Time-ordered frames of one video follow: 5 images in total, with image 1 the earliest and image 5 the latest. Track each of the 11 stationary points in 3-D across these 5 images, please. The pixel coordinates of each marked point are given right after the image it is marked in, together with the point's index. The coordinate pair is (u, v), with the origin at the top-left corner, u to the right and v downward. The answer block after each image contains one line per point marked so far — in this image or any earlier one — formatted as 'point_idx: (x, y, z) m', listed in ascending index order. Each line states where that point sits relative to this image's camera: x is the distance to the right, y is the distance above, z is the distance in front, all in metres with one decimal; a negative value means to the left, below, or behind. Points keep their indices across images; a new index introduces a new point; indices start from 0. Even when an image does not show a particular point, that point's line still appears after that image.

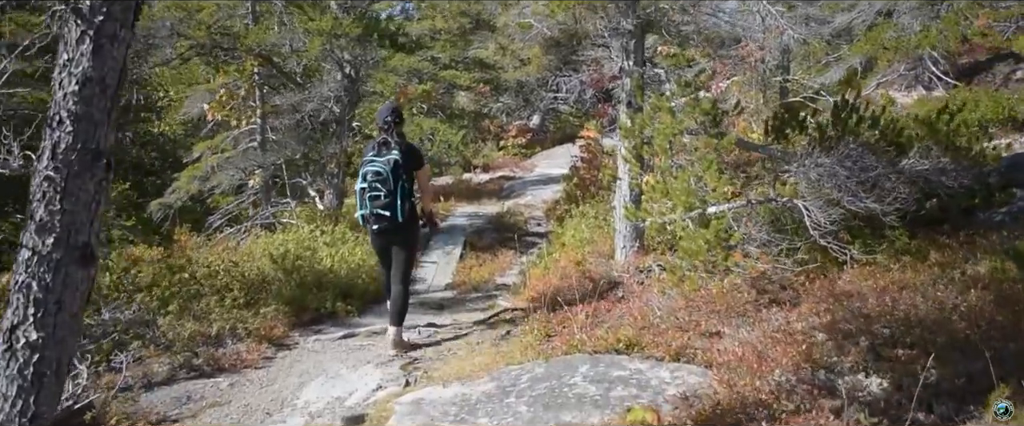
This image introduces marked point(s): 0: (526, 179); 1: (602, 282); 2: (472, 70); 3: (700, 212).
0: (+0.3, +0.7, +19.8) m
1: (+0.7, -0.5, +7.2) m
2: (-0.7, +2.6, +18.0) m
3: (+1.2, 0.0, +6.4) m
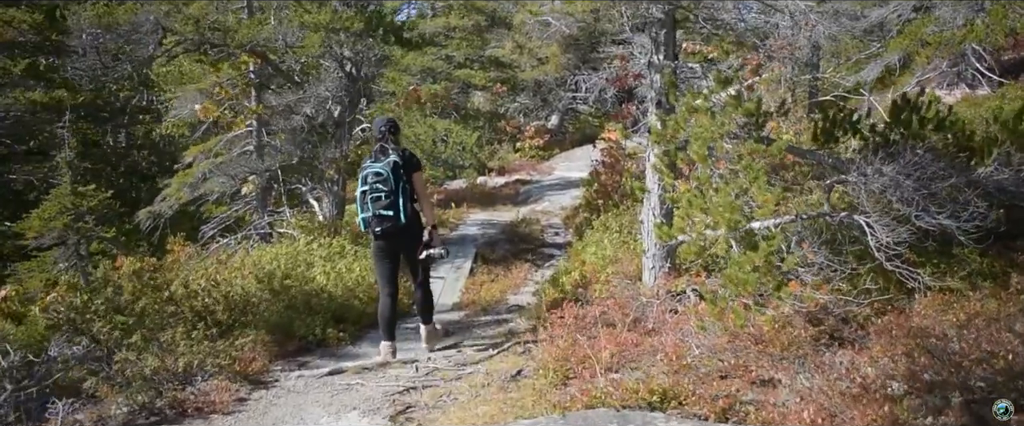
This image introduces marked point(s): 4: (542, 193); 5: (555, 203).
0: (+0.6, +0.6, +18.9) m
1: (+0.7, -0.6, +6.2) m
2: (-0.4, +2.5, +17.1) m
3: (+1.3, -0.1, +5.5) m
4: (+0.5, +0.4, +16.9) m
5: (+0.7, +0.2, +15.1) m
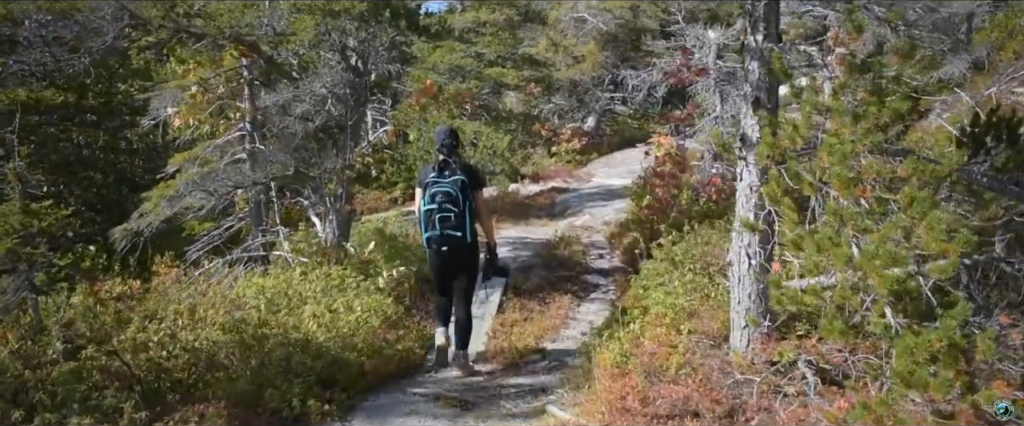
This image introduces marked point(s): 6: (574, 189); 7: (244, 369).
0: (+1.3, +0.4, +17.1) m
1: (+0.9, -0.8, +4.4) m
2: (+0.1, +2.3, +15.3) m
3: (+1.5, -0.3, +3.6) m
4: (+1.1, +0.1, +15.1) m
5: (+1.2, -0.1, +13.3) m
6: (+1.1, +0.4, +17.7) m
7: (-1.6, -0.9, +5.8) m
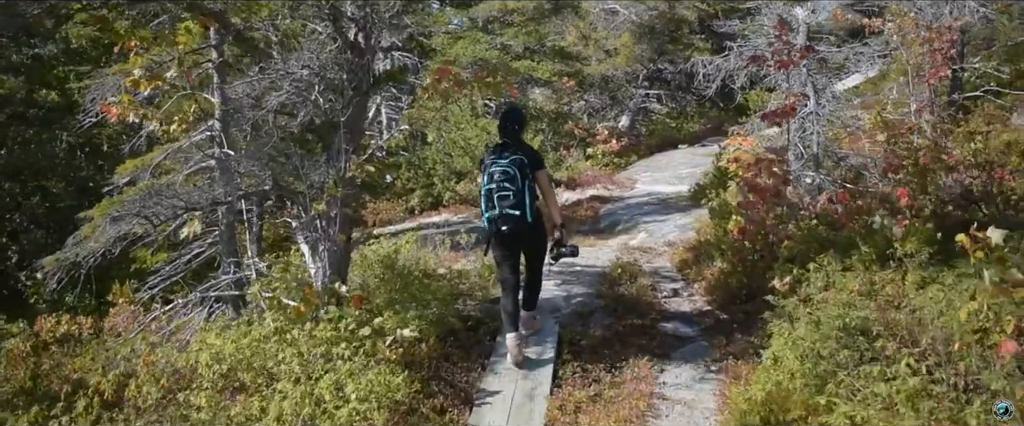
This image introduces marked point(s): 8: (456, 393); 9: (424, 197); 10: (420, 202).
0: (+1.8, +0.2, +14.7) m
1: (+1.2, -1.0, +2.0) m
2: (+0.6, +2.1, +13.0) m
3: (+1.8, -0.5, +1.3) m
4: (+1.6, -0.1, +12.7) m
5: (+1.6, -0.3, +11.0) m
6: (+1.7, +0.2, +15.3) m
7: (-1.3, -1.1, +3.5) m
8: (-0.3, -1.0, +5.6) m
9: (-1.4, +0.3, +15.9) m
10: (-1.5, +0.2, +15.9) m
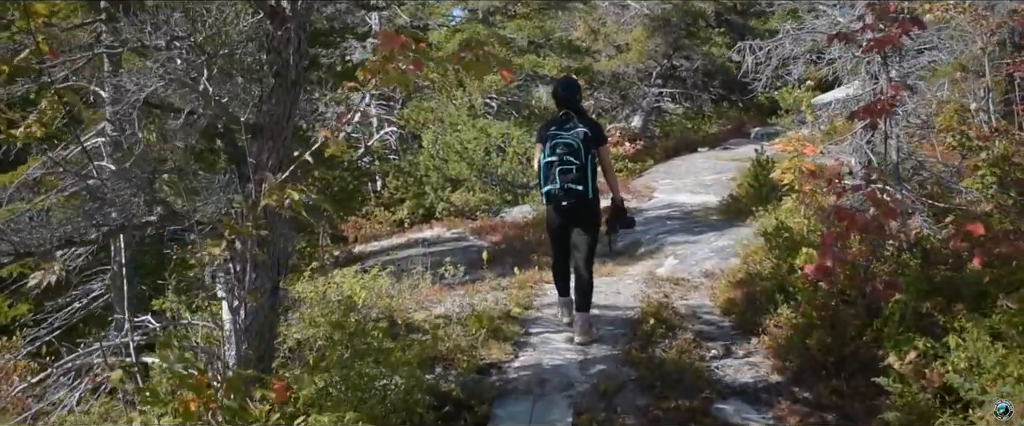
0: (+1.8, 0.0, +12.7) m
1: (+1.2, -1.2, 0.0) m
2: (+0.6, +1.9, +10.9) m
3: (+1.7, -0.7, -0.8) m
4: (+1.6, -0.3, +10.7) m
5: (+1.6, -0.4, +8.9) m
6: (+1.7, 0.0, +13.3) m
7: (-1.3, -1.3, +1.5) m
8: (-0.4, -1.2, +3.6) m
9: (-1.4, +0.1, +13.9) m
10: (-1.5, 0.0, +13.9) m
